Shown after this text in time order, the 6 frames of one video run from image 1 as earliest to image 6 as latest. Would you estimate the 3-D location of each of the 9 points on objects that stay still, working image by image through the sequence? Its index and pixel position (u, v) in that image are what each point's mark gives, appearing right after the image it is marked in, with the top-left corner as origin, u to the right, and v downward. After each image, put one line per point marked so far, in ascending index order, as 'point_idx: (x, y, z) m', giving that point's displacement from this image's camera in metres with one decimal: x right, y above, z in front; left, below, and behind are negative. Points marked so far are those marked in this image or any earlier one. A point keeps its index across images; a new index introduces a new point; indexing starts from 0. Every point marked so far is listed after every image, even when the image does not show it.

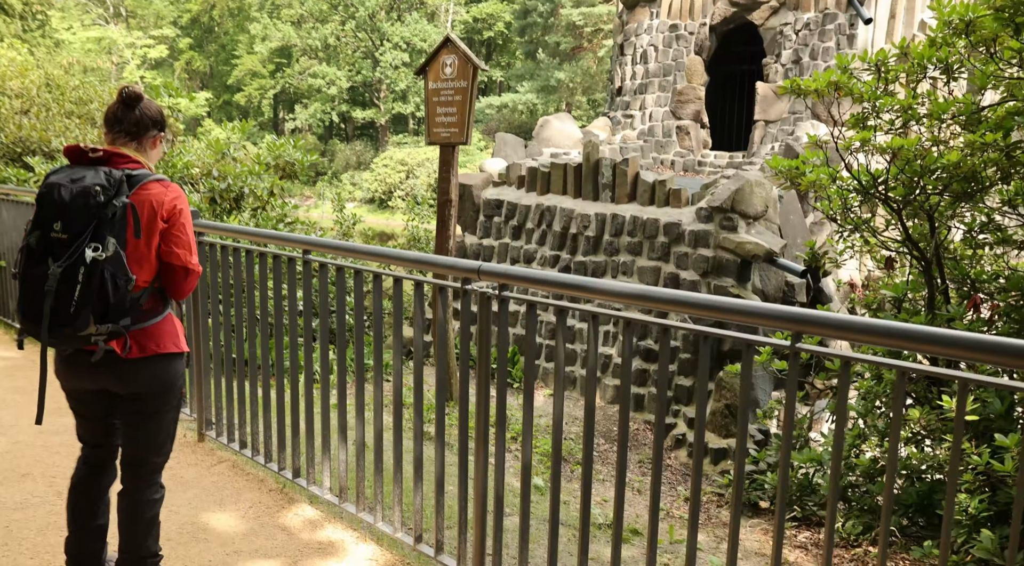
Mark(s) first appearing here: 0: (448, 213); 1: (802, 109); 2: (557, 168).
0: (-0.5, +0.5, +5.5) m
1: (+3.4, +2.0, +8.6) m
2: (+0.4, +1.1, +7.0) m
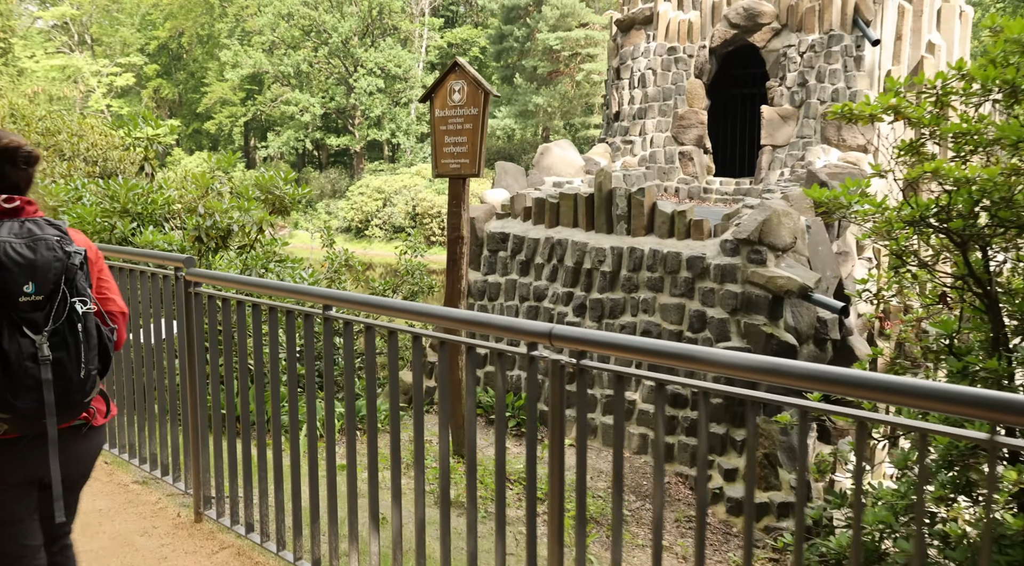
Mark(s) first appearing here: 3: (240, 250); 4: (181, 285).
0: (-0.3, +0.2, +5.1) m
1: (+3.4, +1.7, +8.3) m
2: (+0.5, +0.7, +6.5) m
3: (-2.4, +0.3, +6.4) m
4: (-1.5, 0.0, +3.4) m
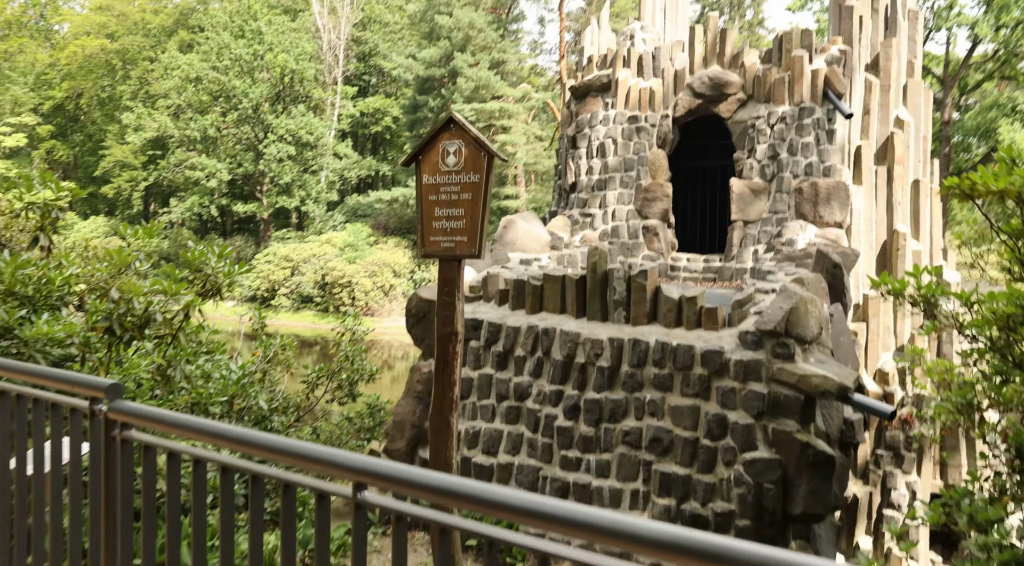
0: (-0.3, -0.4, +4.1) m
1: (+2.9, +0.8, +7.9) m
2: (+0.3, 0.0, +5.7) m
3: (-2.5, -0.4, +5.2) m
4: (-1.3, -0.4, +2.3) m
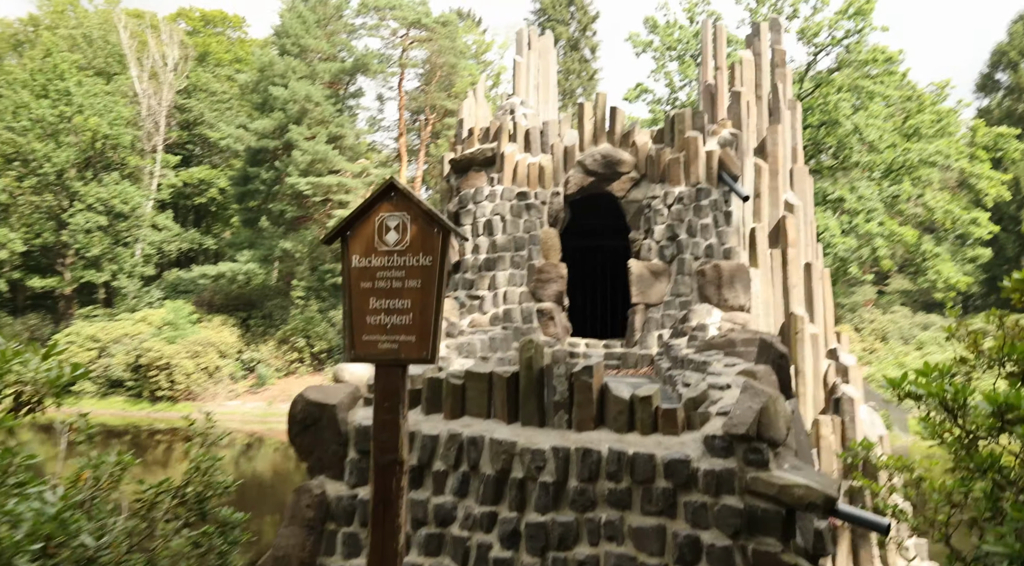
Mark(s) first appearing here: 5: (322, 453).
0: (-0.5, -0.9, +3.1) m
1: (+1.8, -0.1, +7.6) m
2: (-0.2, -0.6, +4.8) m
3: (-2.9, -1.0, +3.6) m
4: (-1.0, -0.7, +1.1) m
5: (-1.2, -1.1, +4.9) m
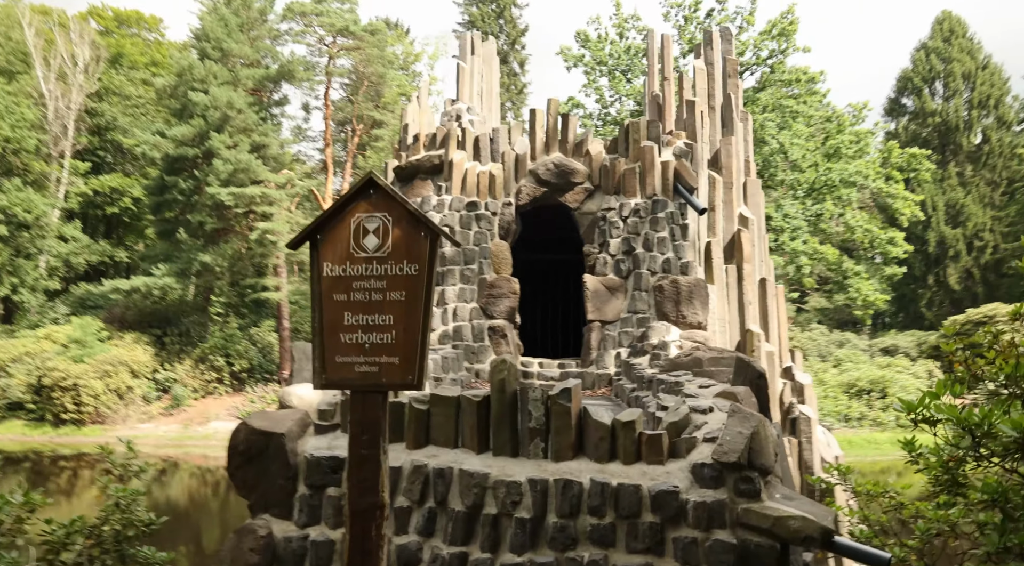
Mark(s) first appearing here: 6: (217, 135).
0: (-0.5, -0.9, +2.6) m
1: (+1.3, -0.2, +7.4) m
2: (-0.4, -0.7, +4.4) m
3: (-2.9, -1.1, +2.9) m
4: (-0.8, -0.7, +0.6) m
5: (-1.4, -1.2, +4.3) m
6: (-7.6, +3.9, +19.6) m
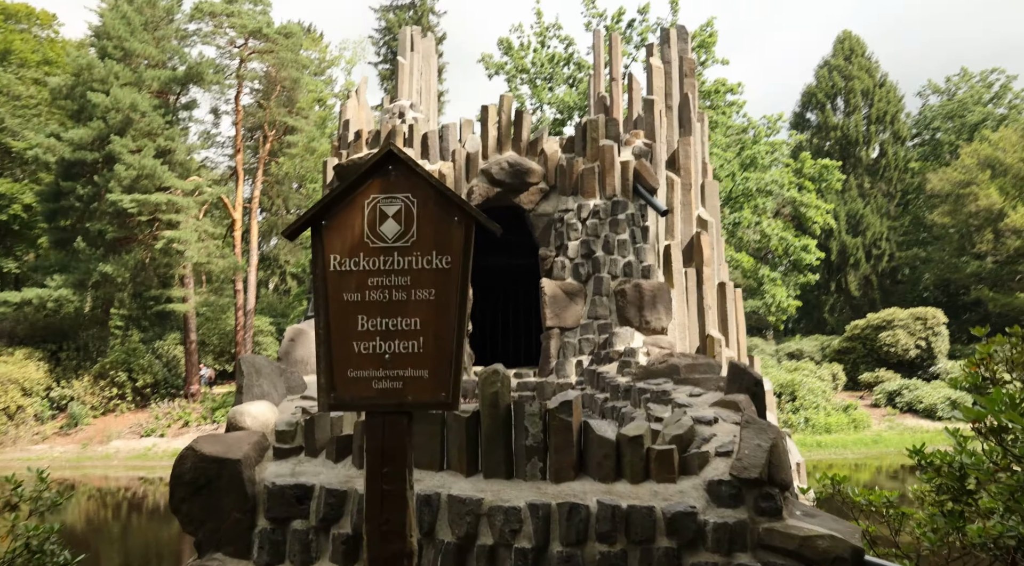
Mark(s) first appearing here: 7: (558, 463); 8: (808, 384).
0: (-0.4, -0.9, +2.1) m
1: (+0.9, -0.3, +7.0) m
2: (-0.5, -0.7, +3.8) m
3: (-2.8, -1.1, +2.1) m
4: (-0.5, -0.7, 0.0) m
5: (-1.5, -1.2, +3.7) m
6: (-9.4, +3.7, +18.2) m
7: (+0.2, -0.9, +3.7) m
8: (+7.4, -2.5, +18.0) m
